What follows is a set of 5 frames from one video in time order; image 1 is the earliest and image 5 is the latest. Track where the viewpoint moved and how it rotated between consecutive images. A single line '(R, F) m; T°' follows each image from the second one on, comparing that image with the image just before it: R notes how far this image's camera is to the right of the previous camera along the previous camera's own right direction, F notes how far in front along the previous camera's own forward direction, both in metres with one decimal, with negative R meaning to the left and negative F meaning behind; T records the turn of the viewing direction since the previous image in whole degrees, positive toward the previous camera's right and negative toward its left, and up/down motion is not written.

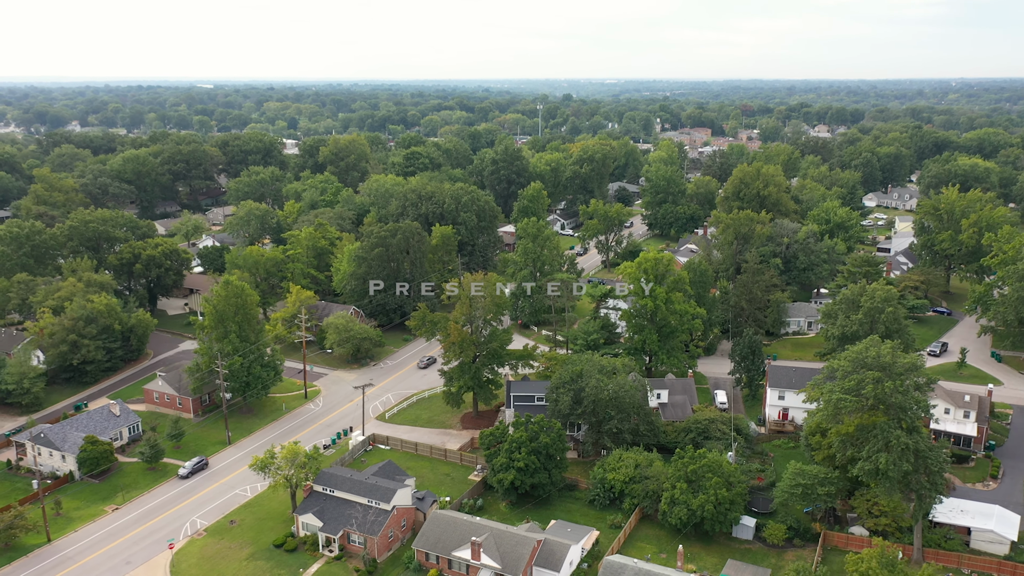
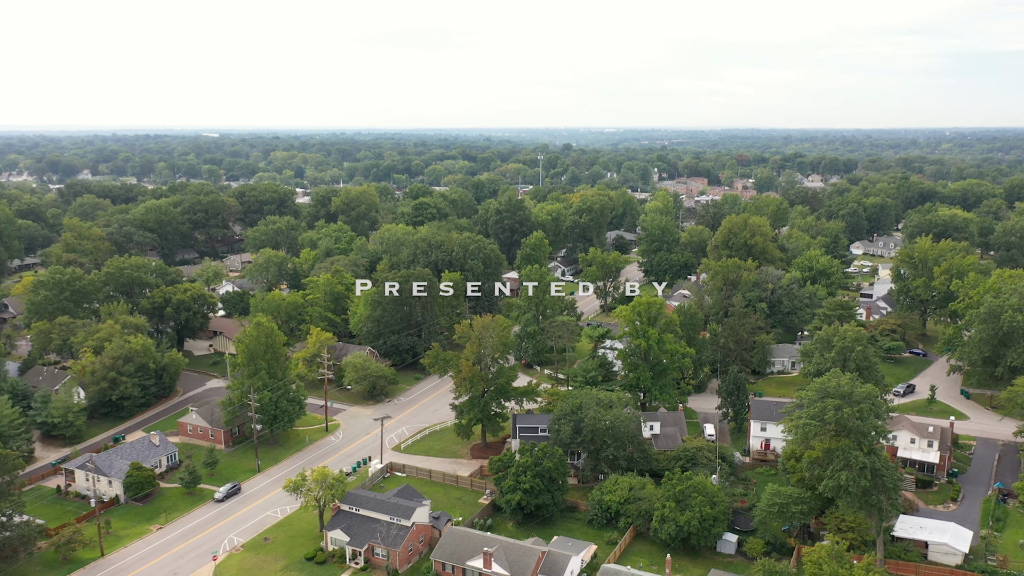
(-0.2, -2.4) m; 0°
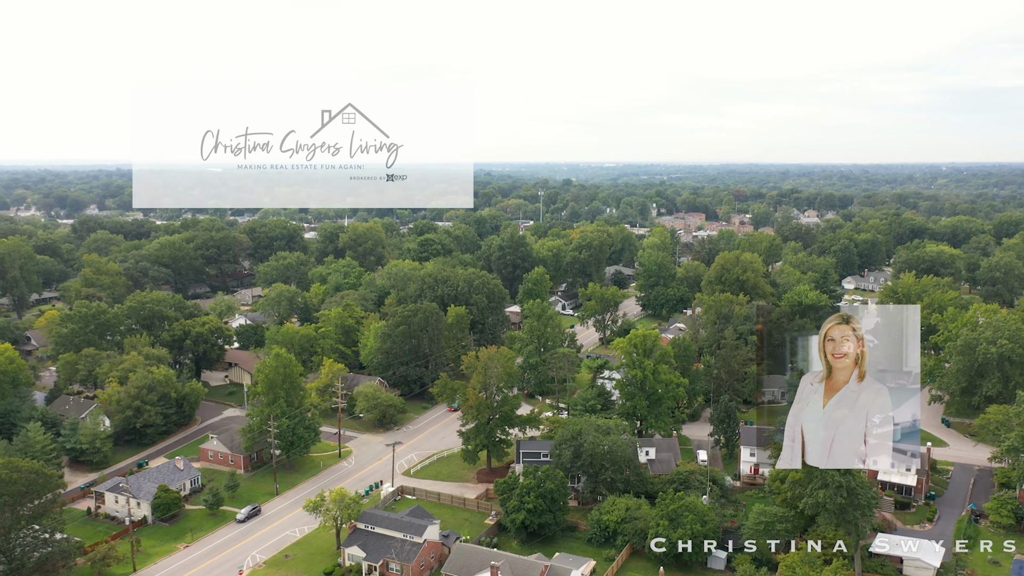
(-0.1, -1.8) m; 0°
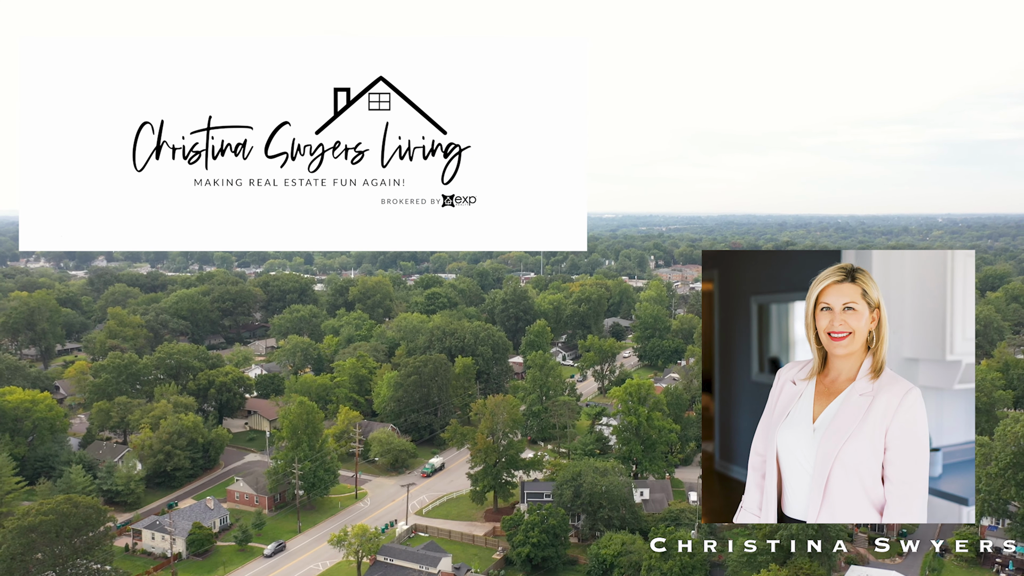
(-0.2, -2.7) m; 0°
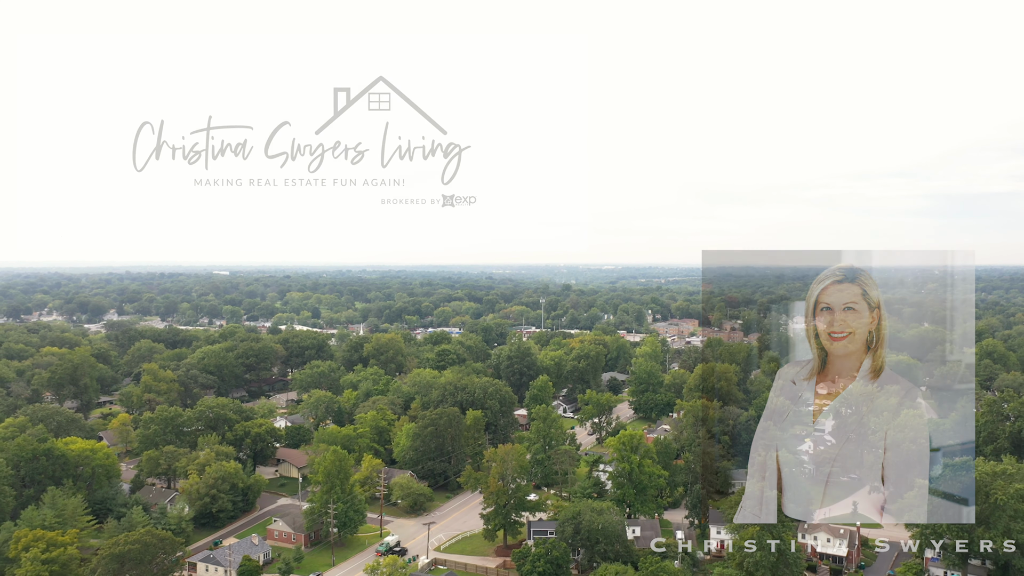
(-0.3, -4.7) m; 0°
